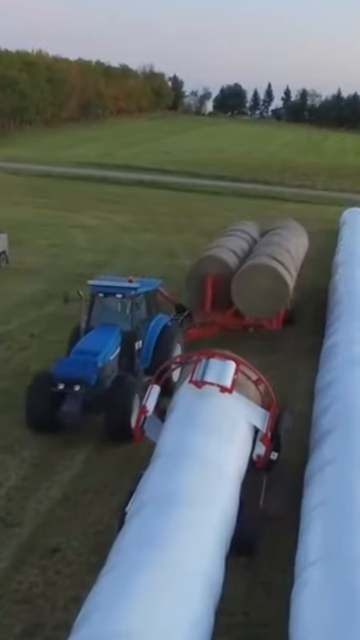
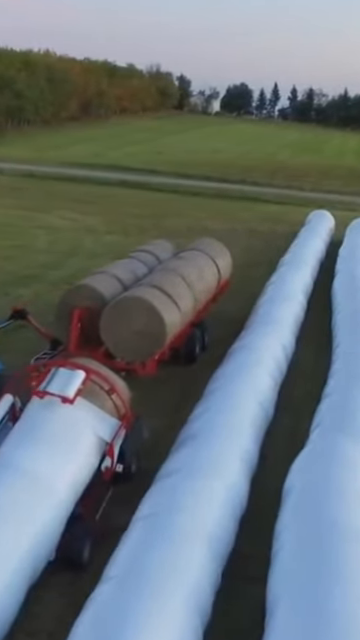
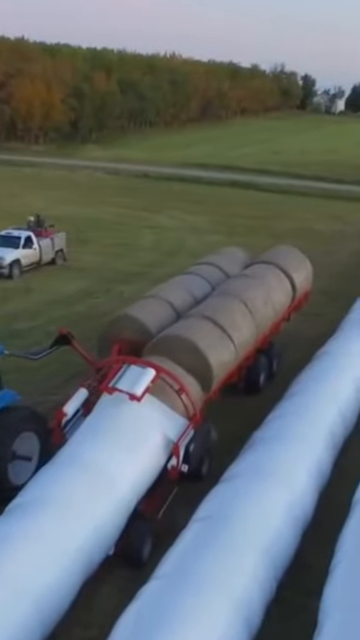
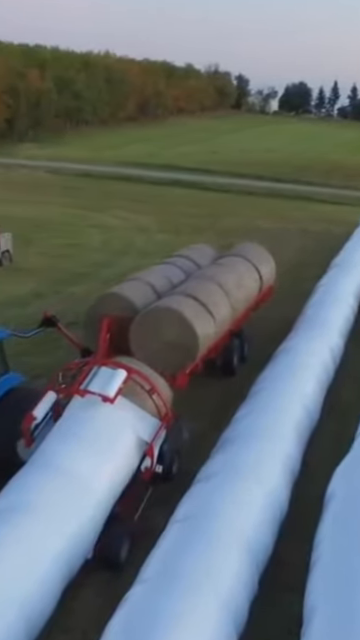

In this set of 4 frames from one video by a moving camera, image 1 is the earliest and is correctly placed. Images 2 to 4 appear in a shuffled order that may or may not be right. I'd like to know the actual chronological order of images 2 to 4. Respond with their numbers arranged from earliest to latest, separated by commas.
2, 4, 3
